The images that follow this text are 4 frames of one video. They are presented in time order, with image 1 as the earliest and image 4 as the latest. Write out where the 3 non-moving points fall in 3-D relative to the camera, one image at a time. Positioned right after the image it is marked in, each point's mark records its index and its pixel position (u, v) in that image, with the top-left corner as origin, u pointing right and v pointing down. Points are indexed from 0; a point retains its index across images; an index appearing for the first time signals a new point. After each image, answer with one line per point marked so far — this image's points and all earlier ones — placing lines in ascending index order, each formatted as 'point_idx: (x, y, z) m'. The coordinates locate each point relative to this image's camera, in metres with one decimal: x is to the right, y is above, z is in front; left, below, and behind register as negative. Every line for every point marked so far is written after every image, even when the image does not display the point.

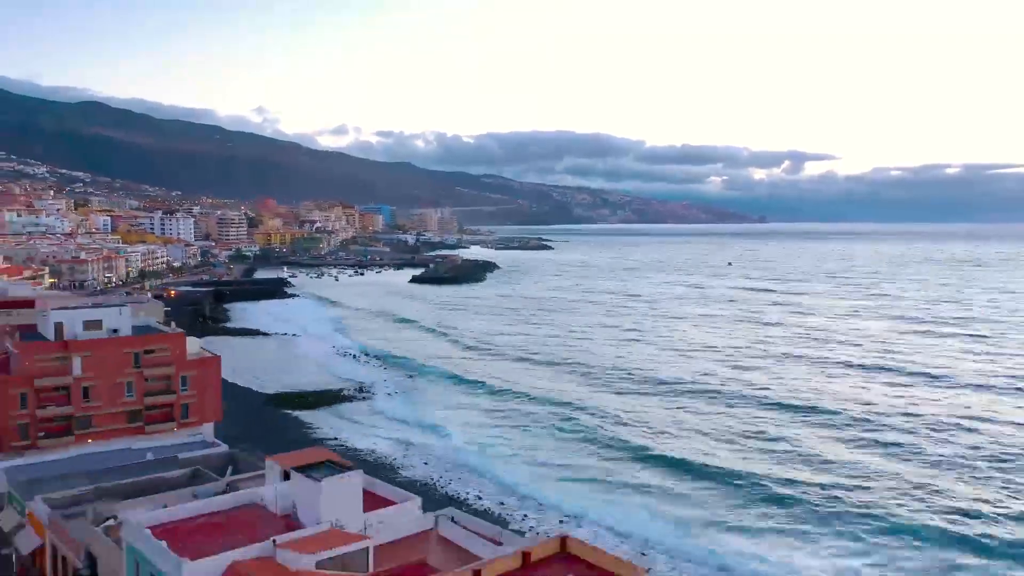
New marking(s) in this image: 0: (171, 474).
0: (-3.2, -1.8, +9.3) m
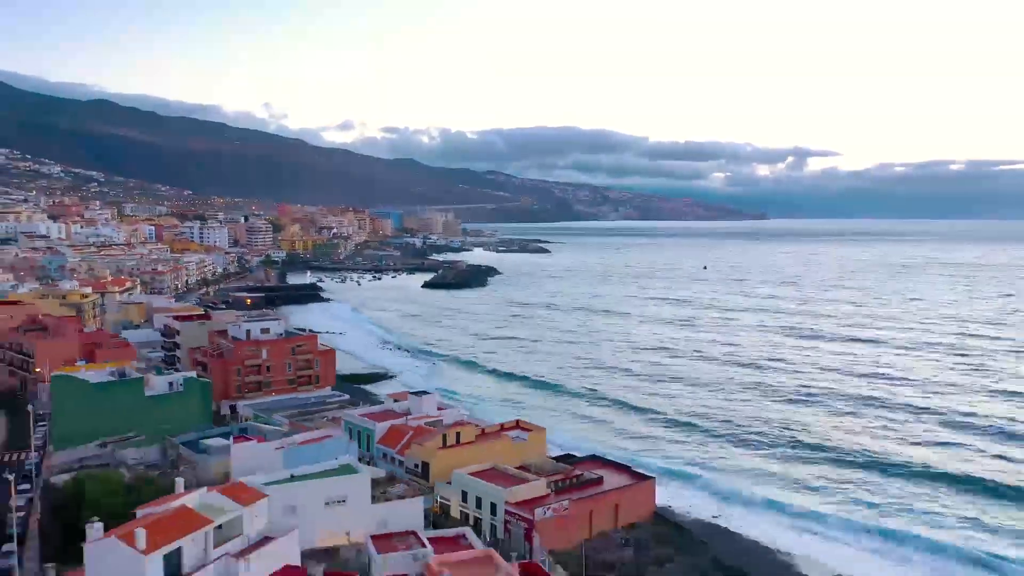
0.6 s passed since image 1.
0: (-3.5, -2.3, +18.9) m
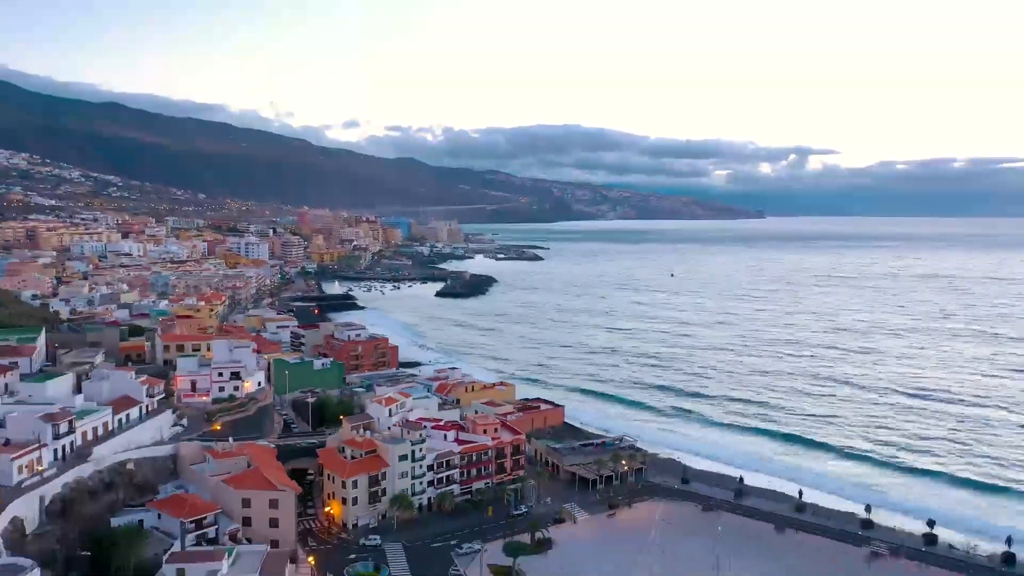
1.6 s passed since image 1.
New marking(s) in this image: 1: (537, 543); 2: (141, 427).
0: (-3.9, -3.1, +34.7) m
1: (+0.5, -4.9, +18.9) m
2: (-7.4, -2.7, +19.6) m
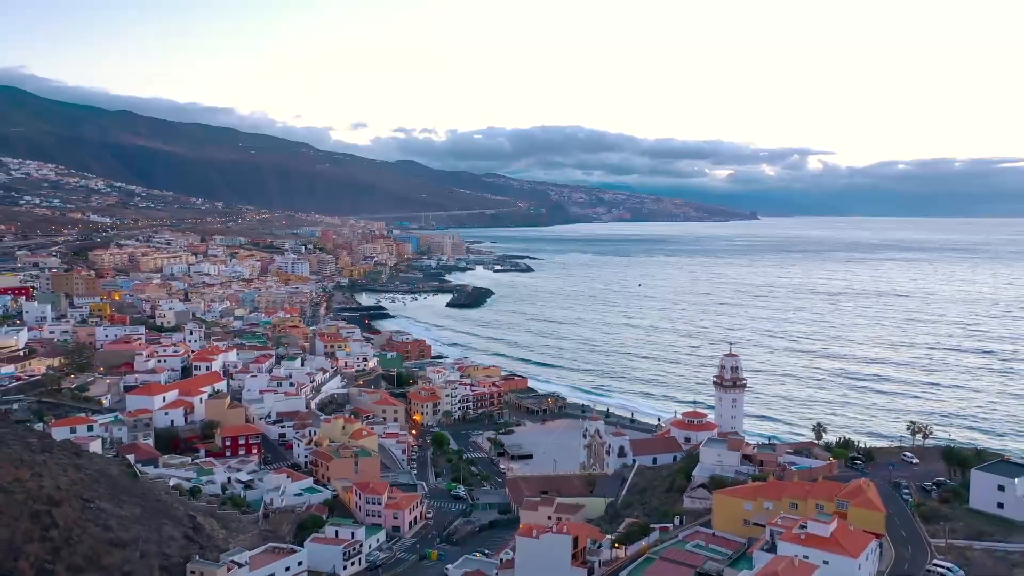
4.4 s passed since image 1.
0: (-4.6, -4.5, +59.2) m
1: (-0.2, -6.3, +43.3) m
2: (-8.1, -4.1, +44.0) m
